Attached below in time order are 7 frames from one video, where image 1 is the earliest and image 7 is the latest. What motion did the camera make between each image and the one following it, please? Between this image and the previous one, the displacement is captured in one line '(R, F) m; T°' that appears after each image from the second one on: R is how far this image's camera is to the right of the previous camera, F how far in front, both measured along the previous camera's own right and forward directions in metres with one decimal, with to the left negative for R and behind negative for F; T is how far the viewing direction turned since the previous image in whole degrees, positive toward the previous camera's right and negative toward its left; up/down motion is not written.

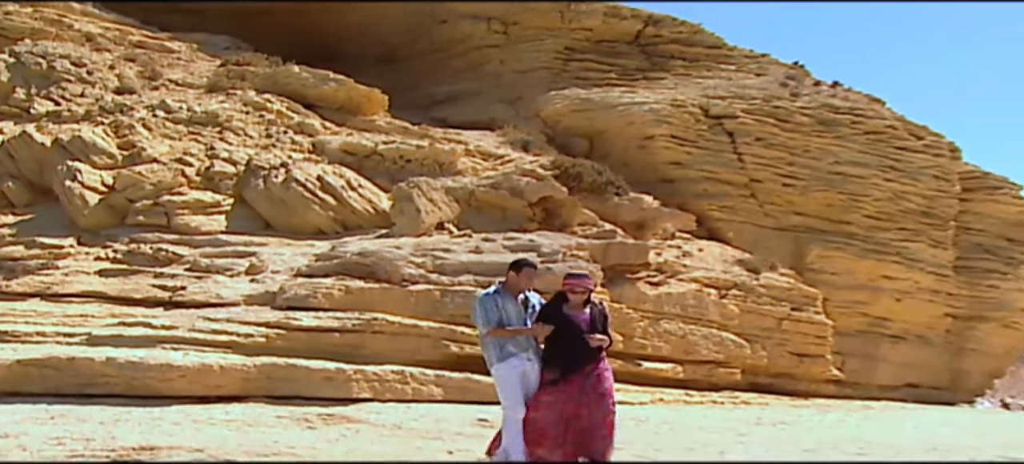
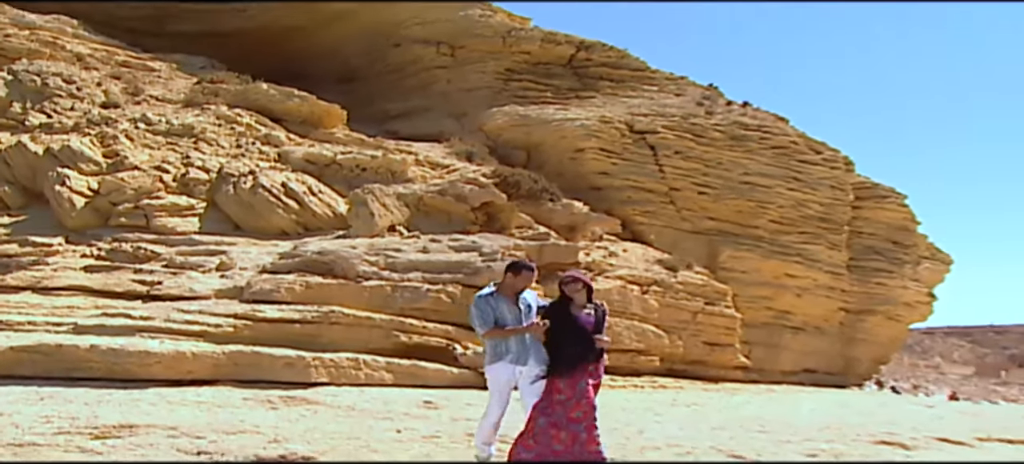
(+0.4, -1.1) m; 0°
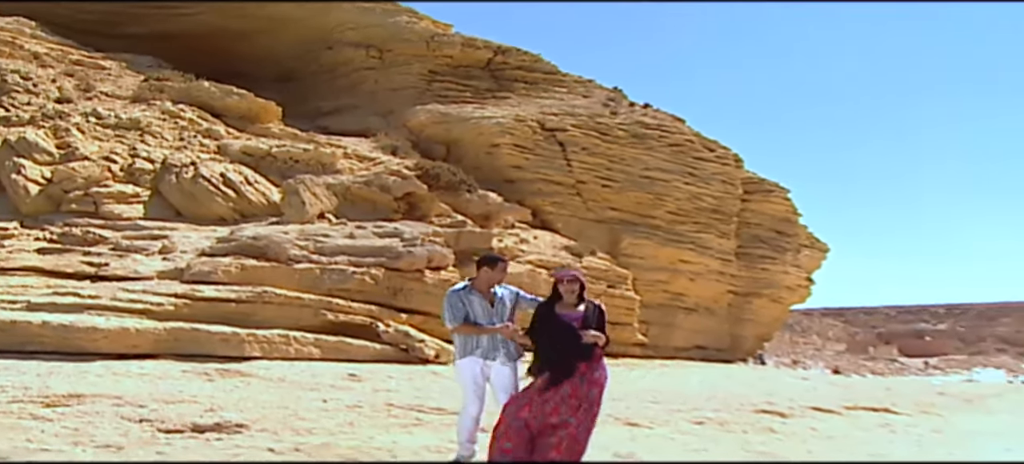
(+0.5, -1.0) m; +1°
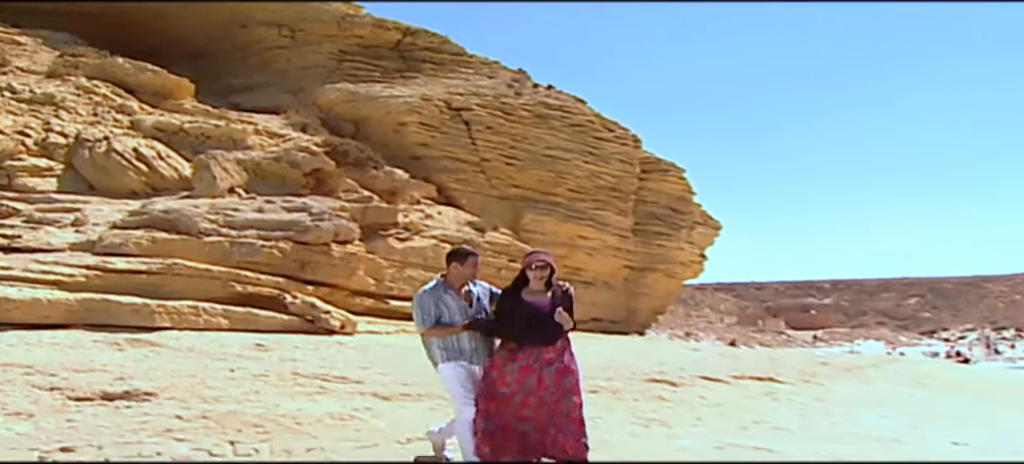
(+0.5, -0.4) m; +2°
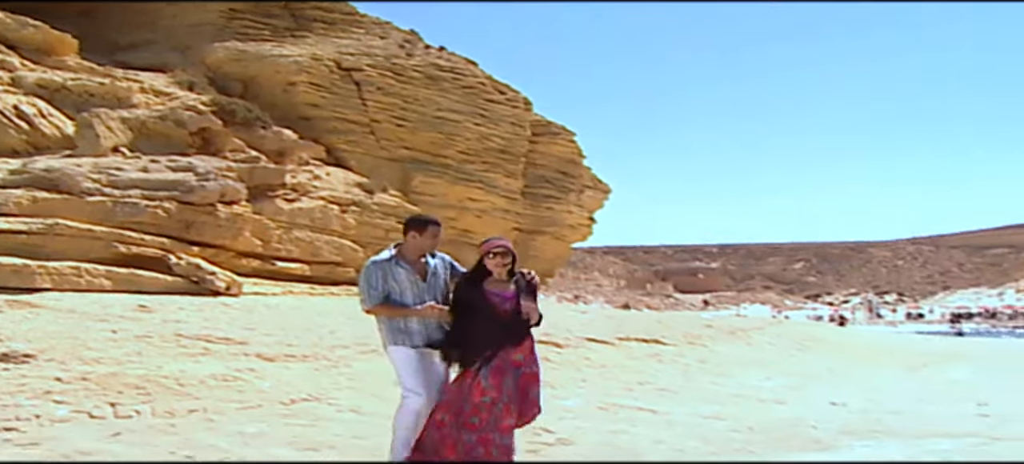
(+0.4, 0.0) m; +3°
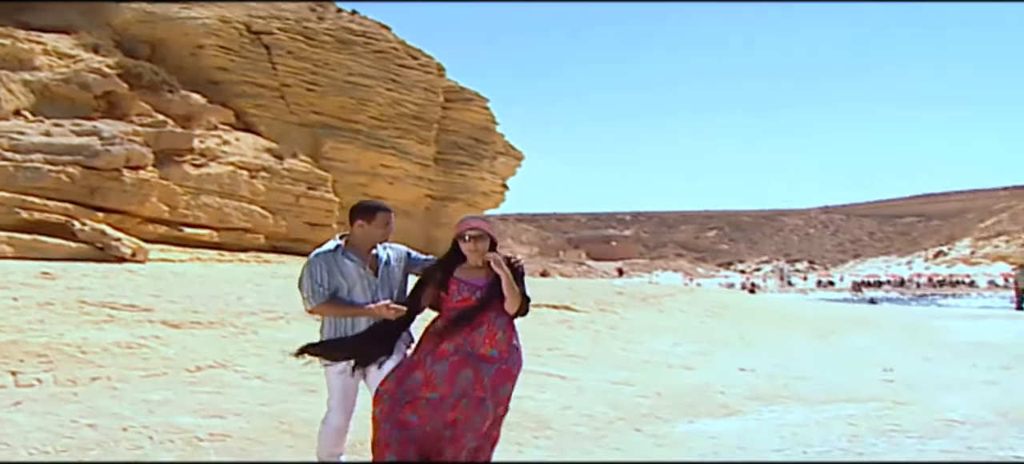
(+0.2, +0.1) m; +3°
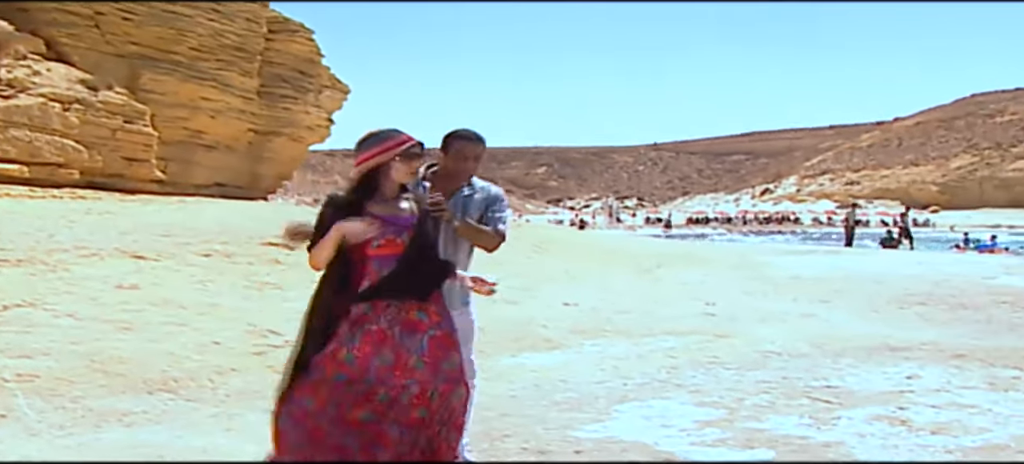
(+0.4, +0.1) m; +6°
